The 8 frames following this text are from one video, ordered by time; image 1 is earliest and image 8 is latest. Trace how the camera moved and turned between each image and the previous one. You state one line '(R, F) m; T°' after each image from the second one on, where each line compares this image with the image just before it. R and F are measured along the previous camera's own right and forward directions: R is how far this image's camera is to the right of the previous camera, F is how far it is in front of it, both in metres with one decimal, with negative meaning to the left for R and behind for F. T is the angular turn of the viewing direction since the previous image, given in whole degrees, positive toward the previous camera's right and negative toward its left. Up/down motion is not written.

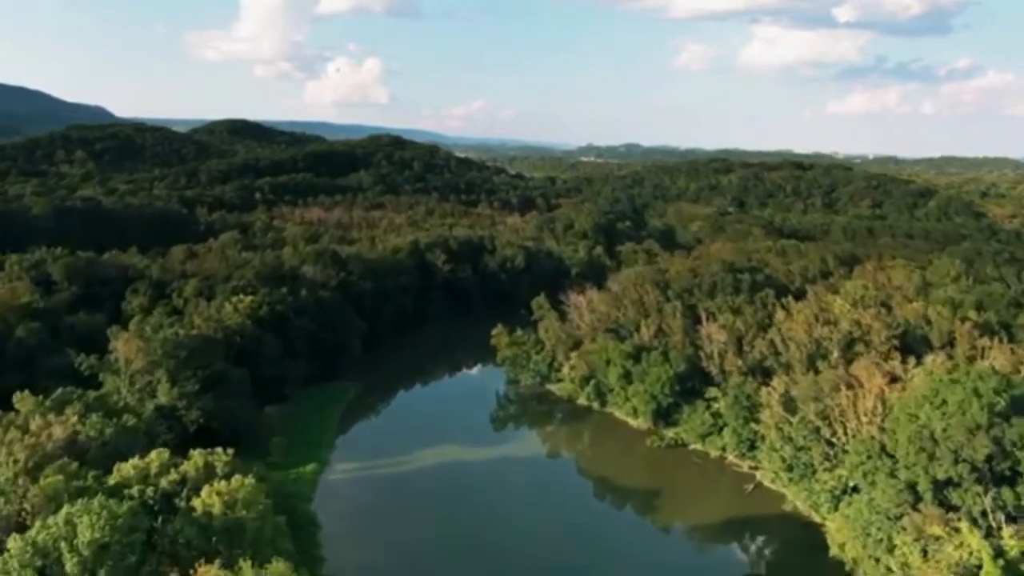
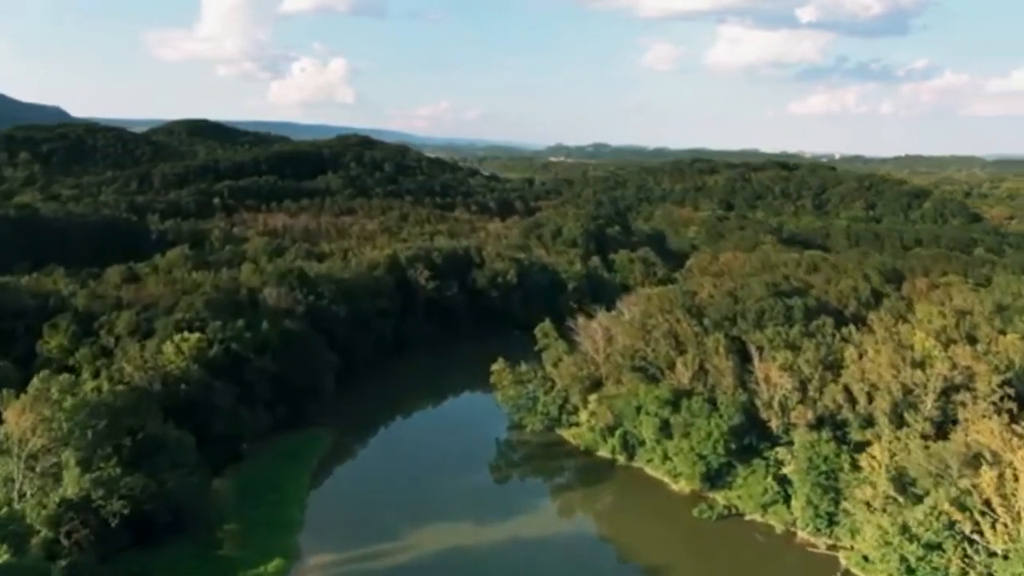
(-2.2, +9.3) m; +2°
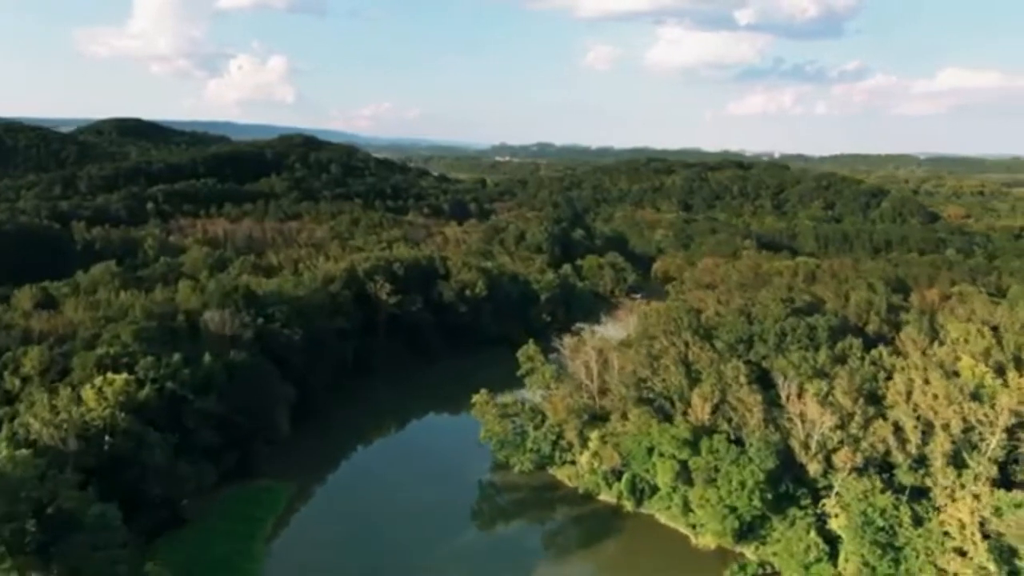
(-2.0, +6.1) m; +4°
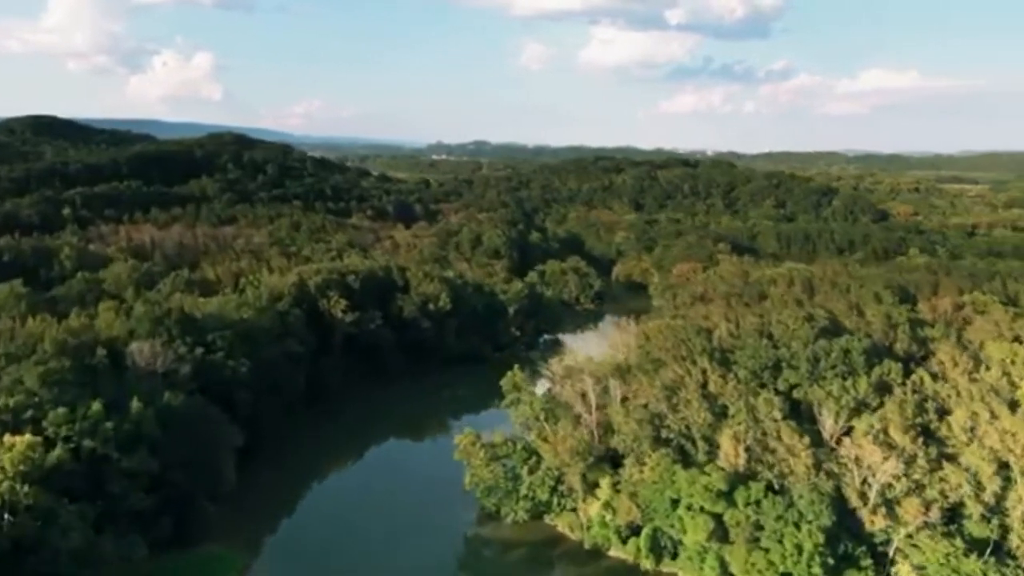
(-2.4, +6.0) m; +5°
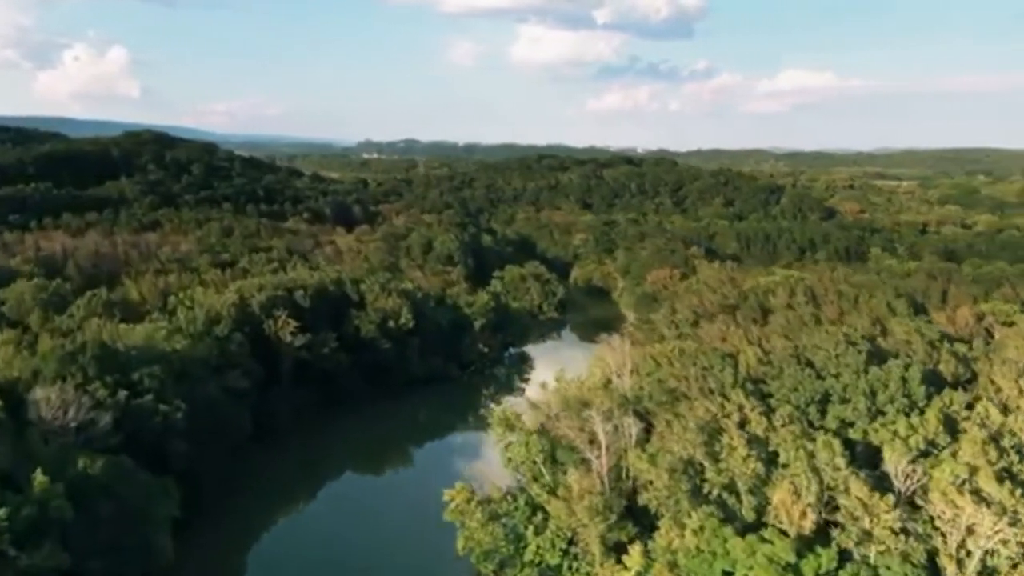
(-2.6, +6.2) m; +5°
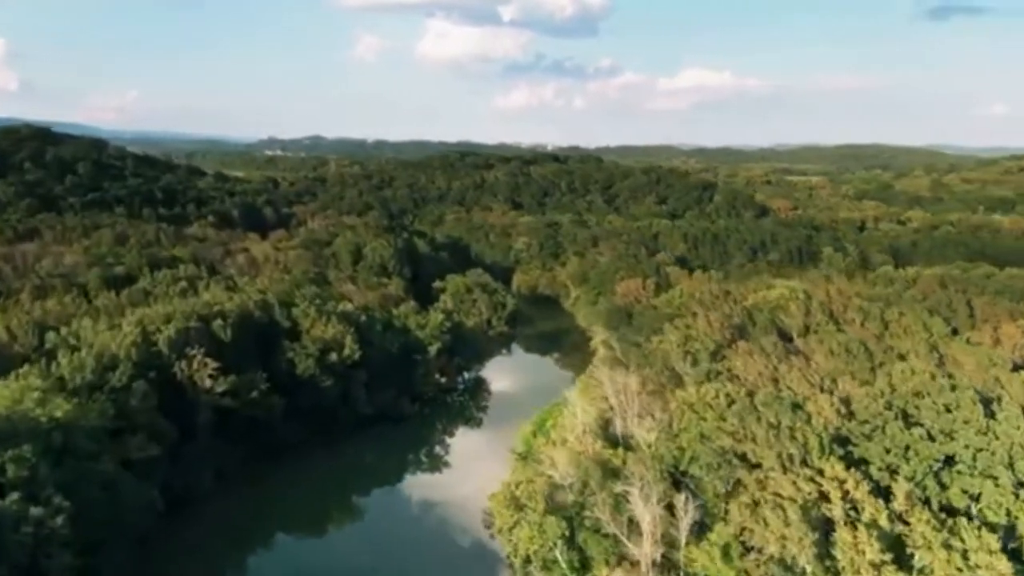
(-3.3, +8.6) m; +7°
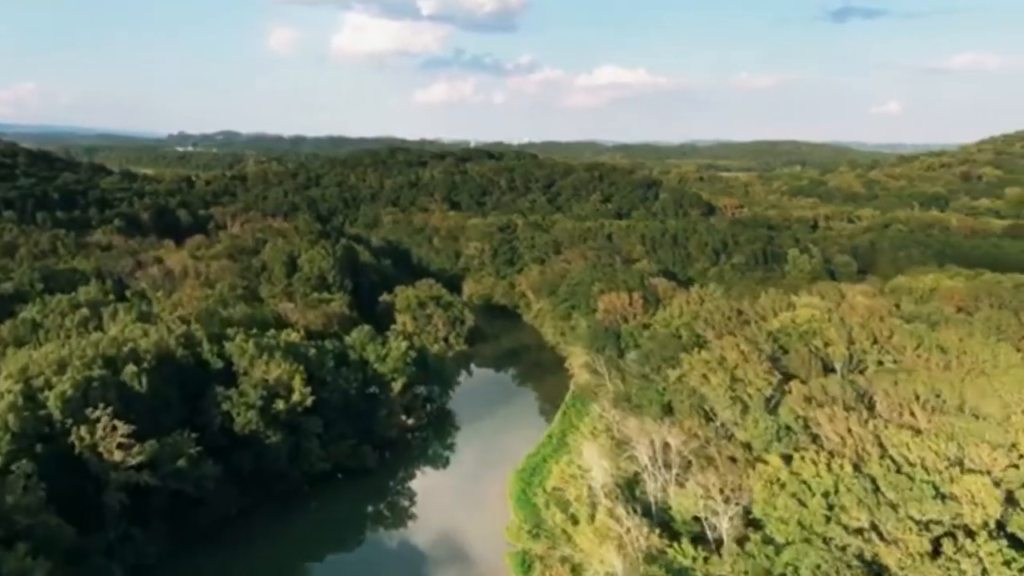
(-3.1, +8.0) m; +6°
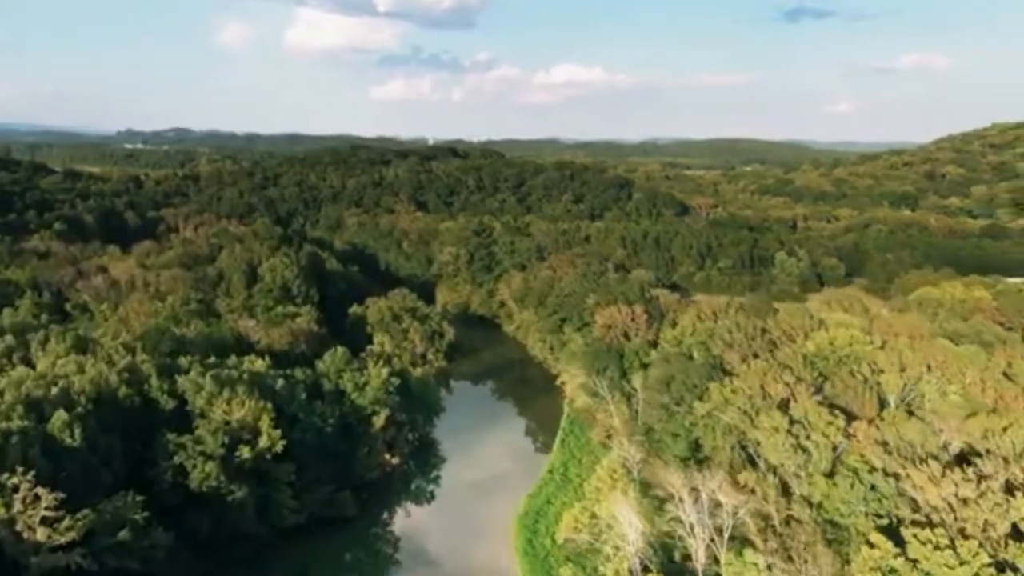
(-1.9, +5.3) m; +3°
